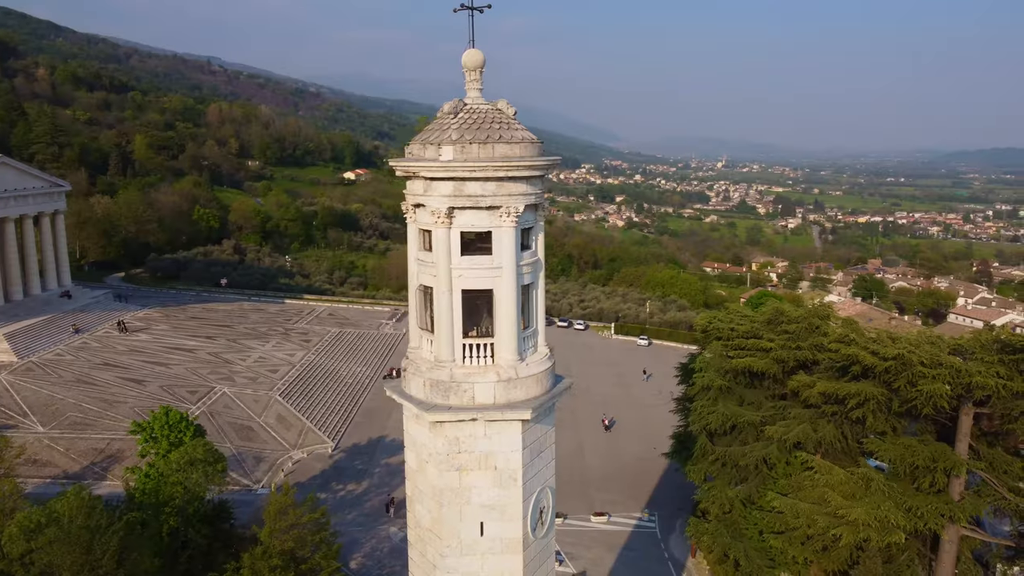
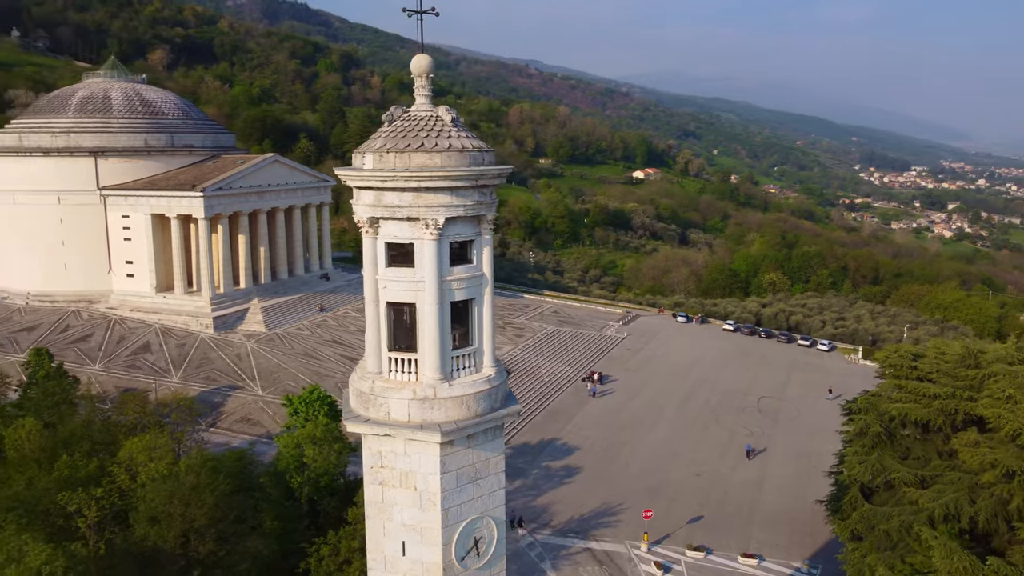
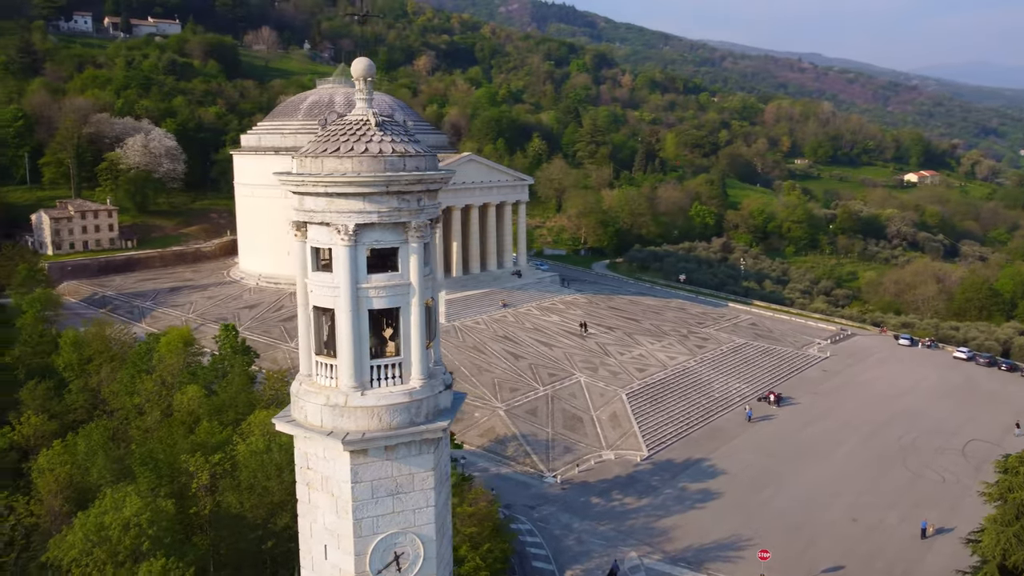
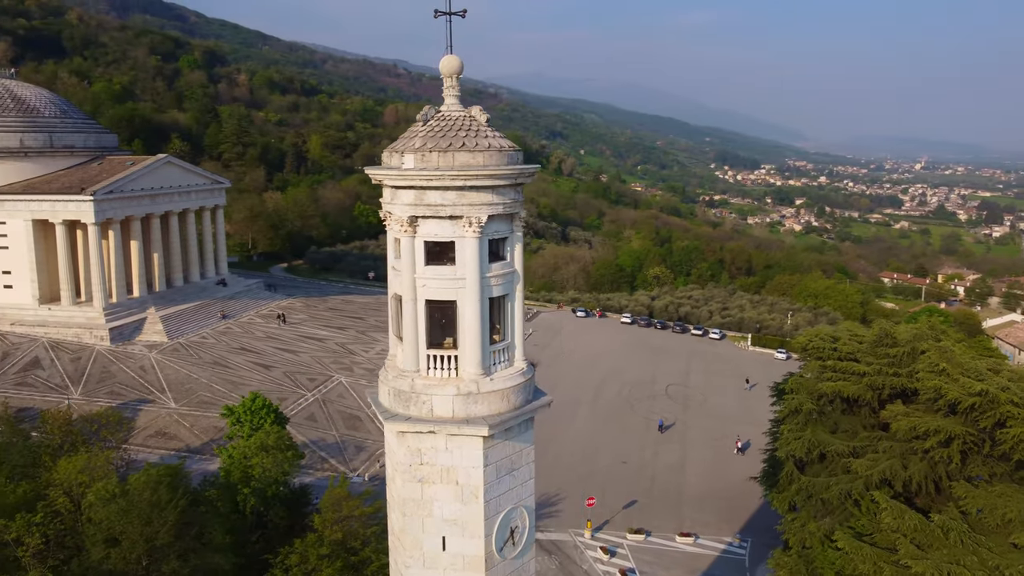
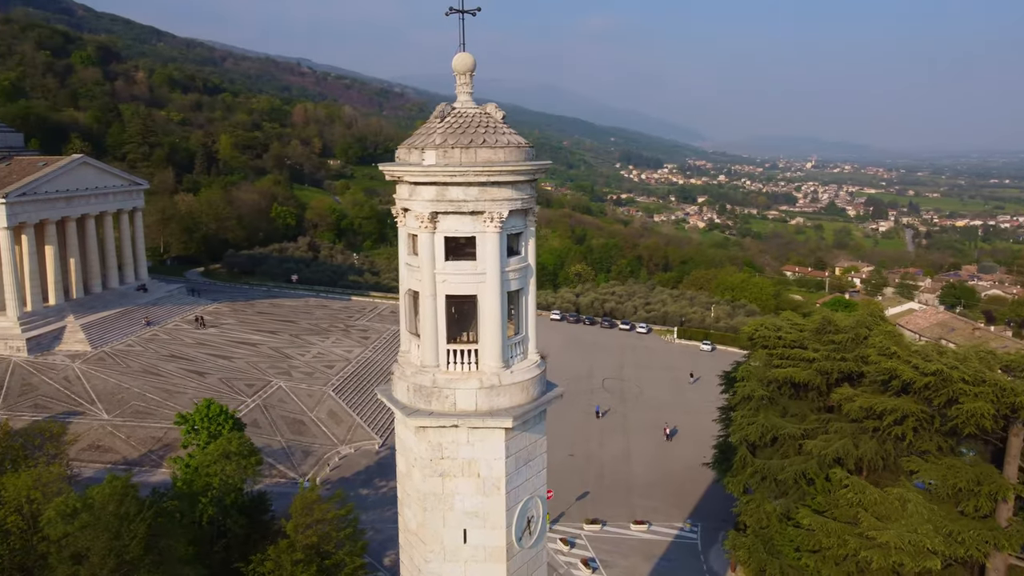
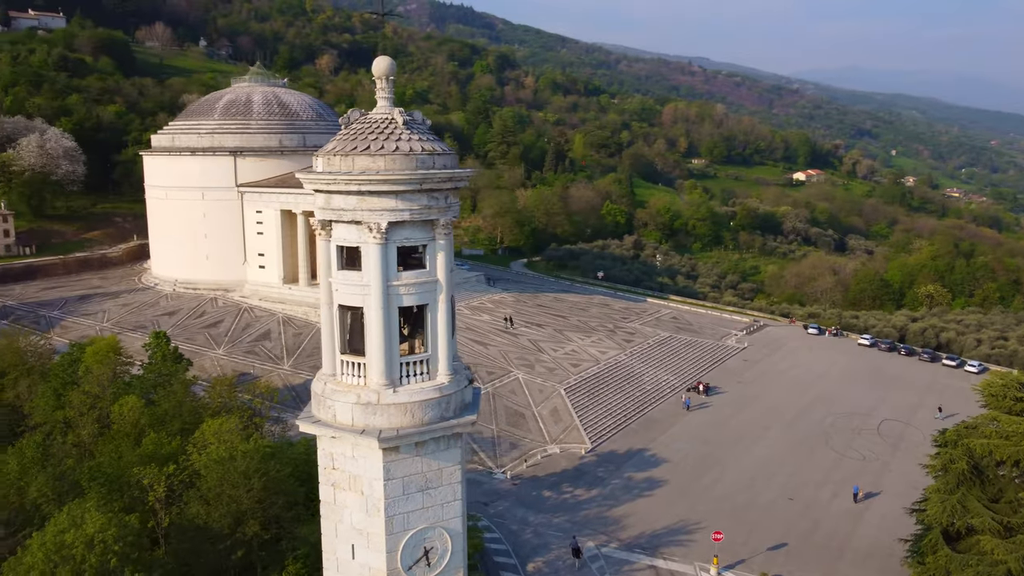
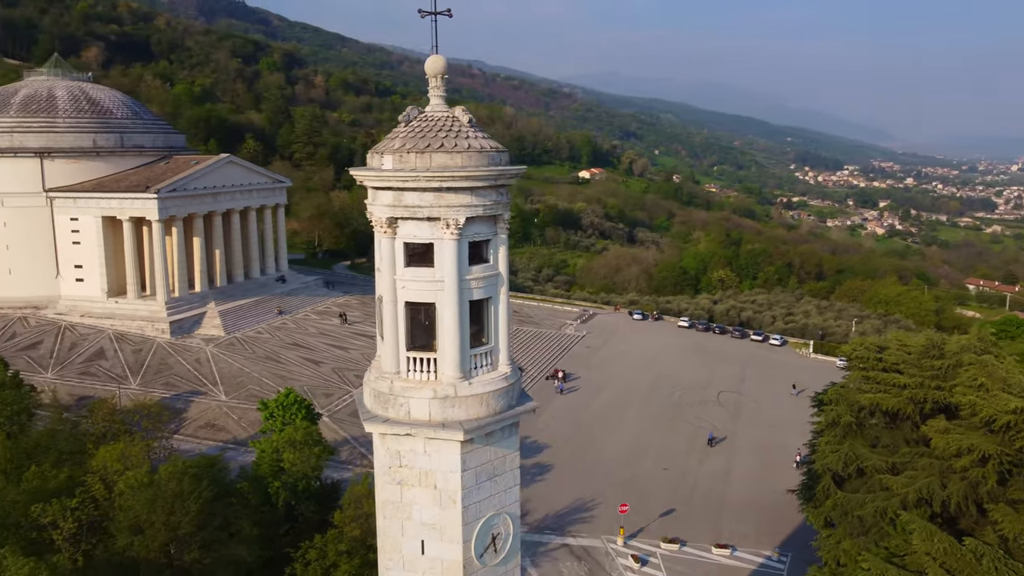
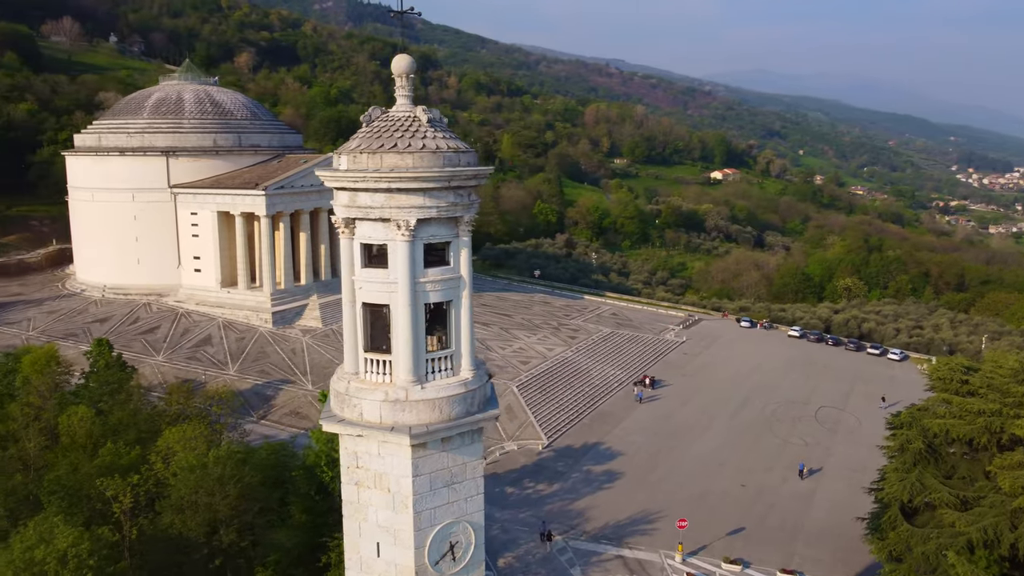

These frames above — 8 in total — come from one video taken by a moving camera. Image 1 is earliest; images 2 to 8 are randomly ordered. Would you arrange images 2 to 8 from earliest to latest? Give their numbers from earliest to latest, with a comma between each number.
5, 4, 7, 2, 8, 6, 3
